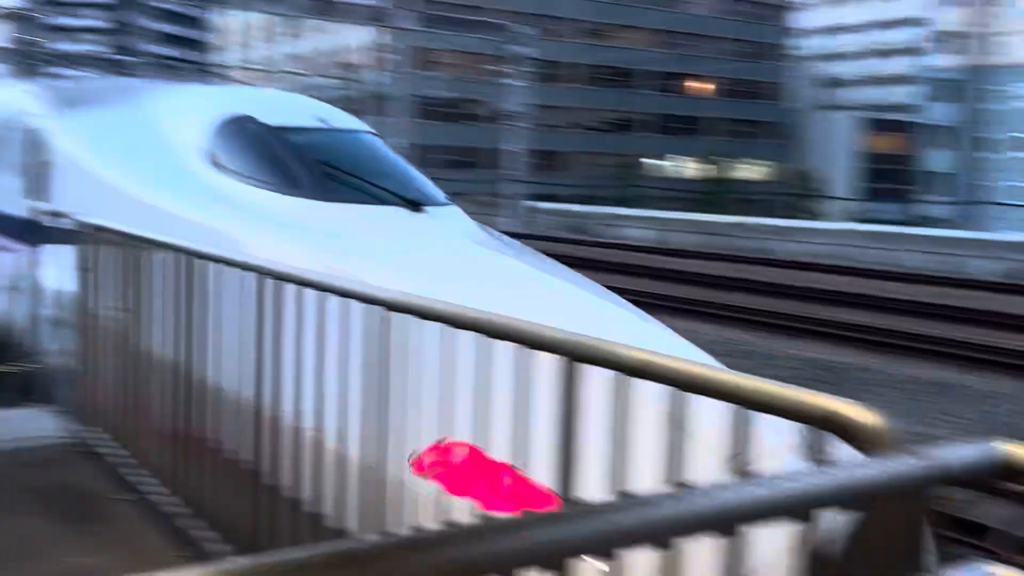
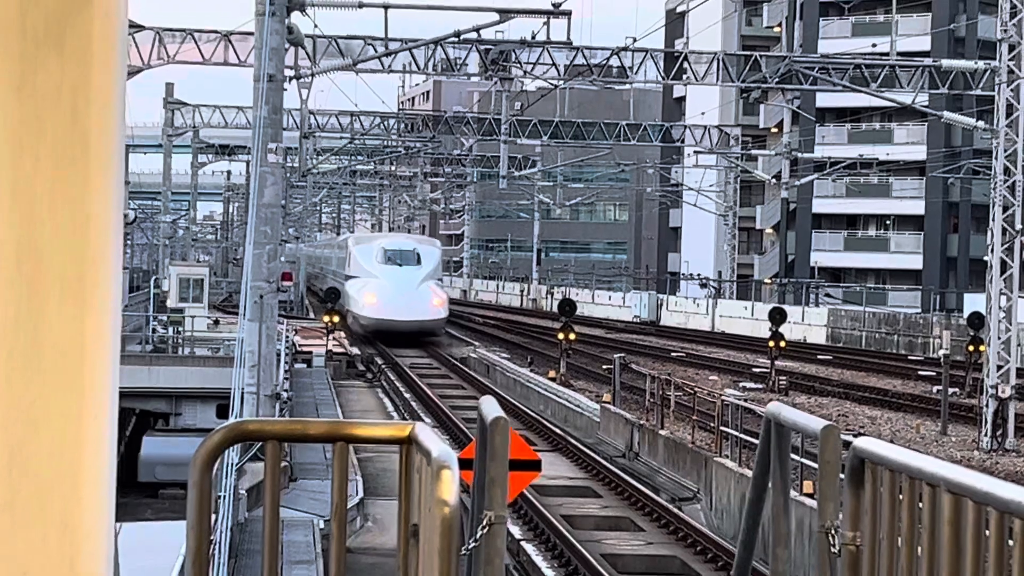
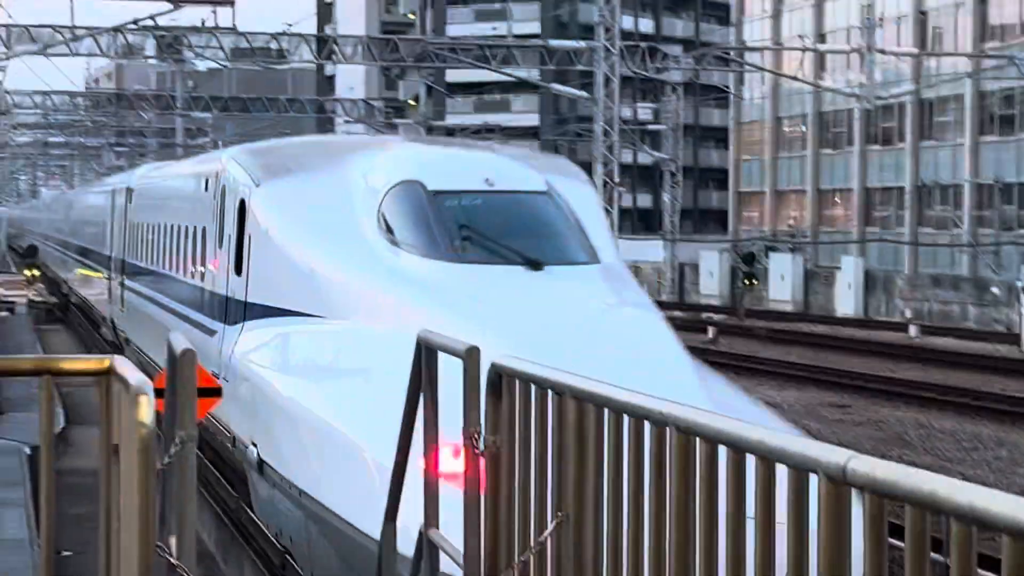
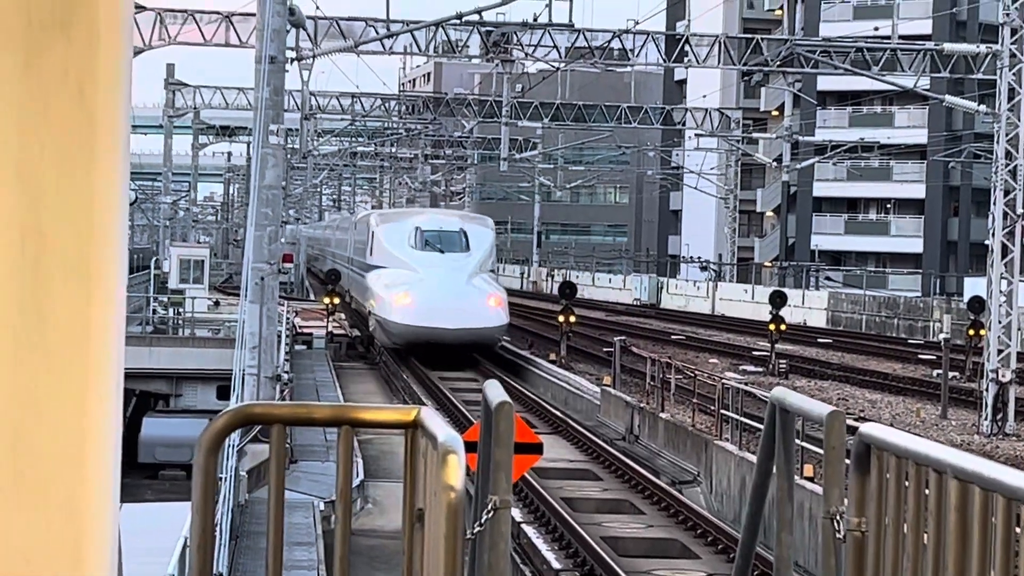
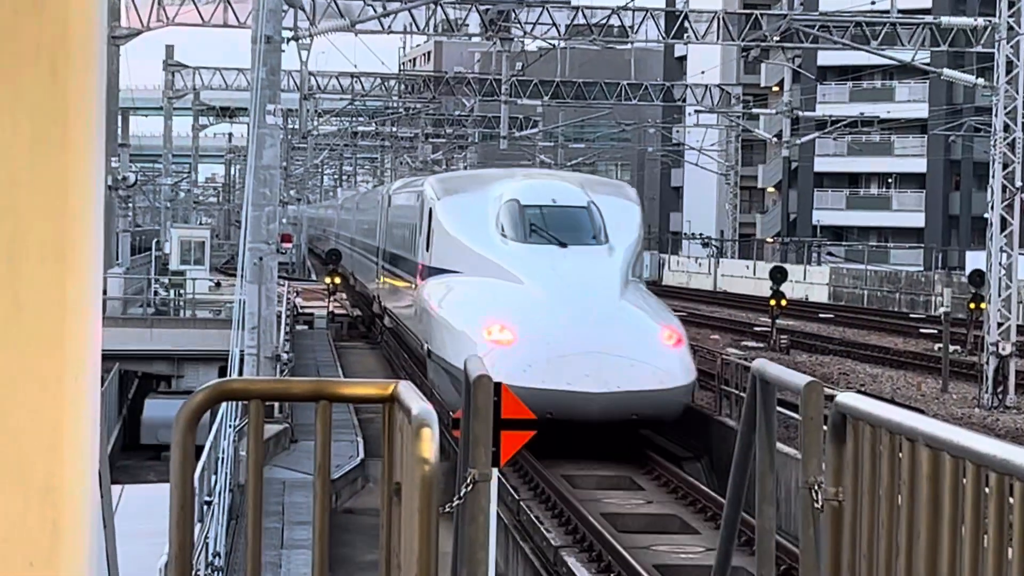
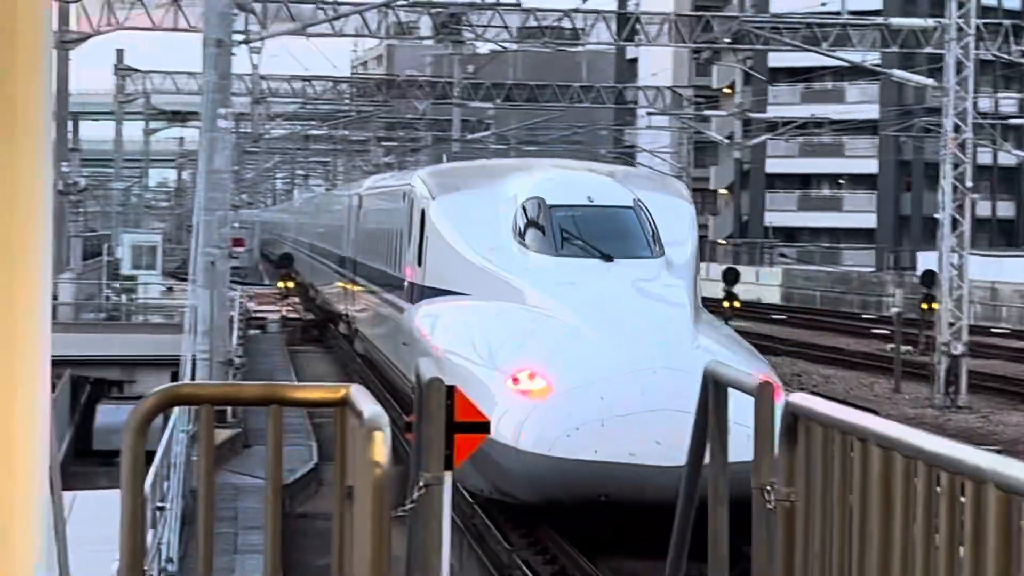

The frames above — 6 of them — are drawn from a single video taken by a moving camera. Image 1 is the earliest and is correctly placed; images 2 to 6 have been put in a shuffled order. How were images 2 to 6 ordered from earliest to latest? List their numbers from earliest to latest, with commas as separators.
3, 6, 5, 4, 2
